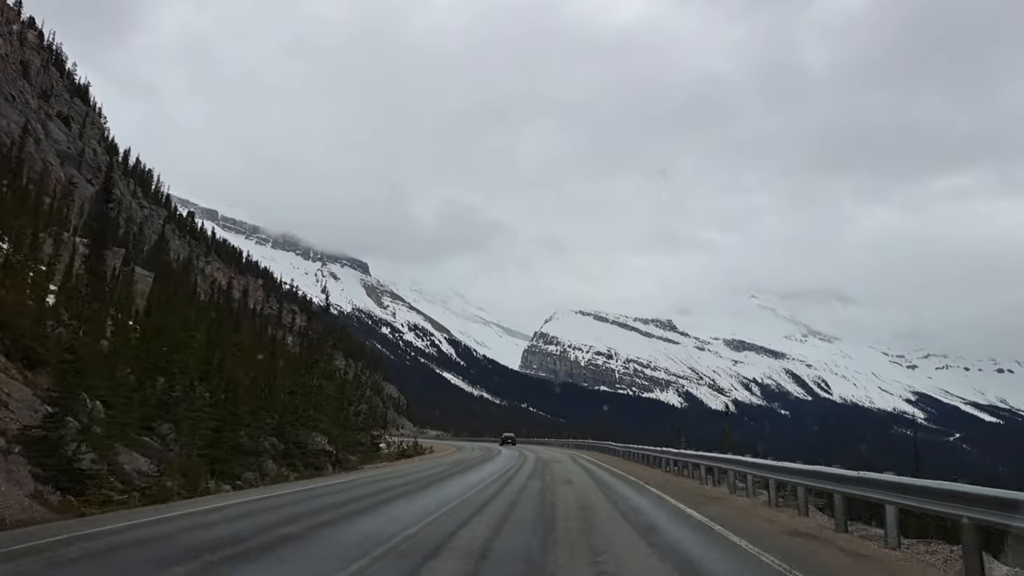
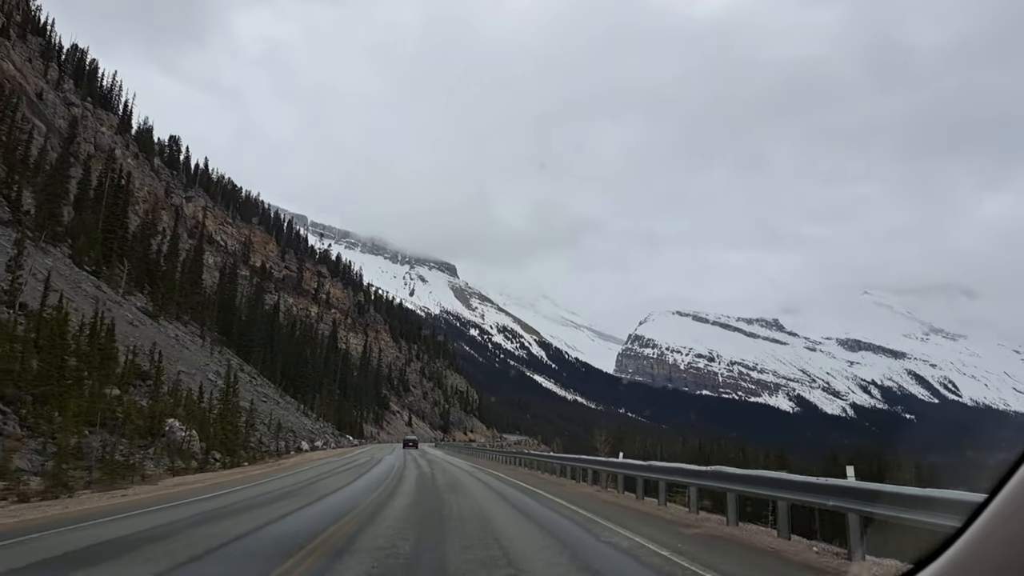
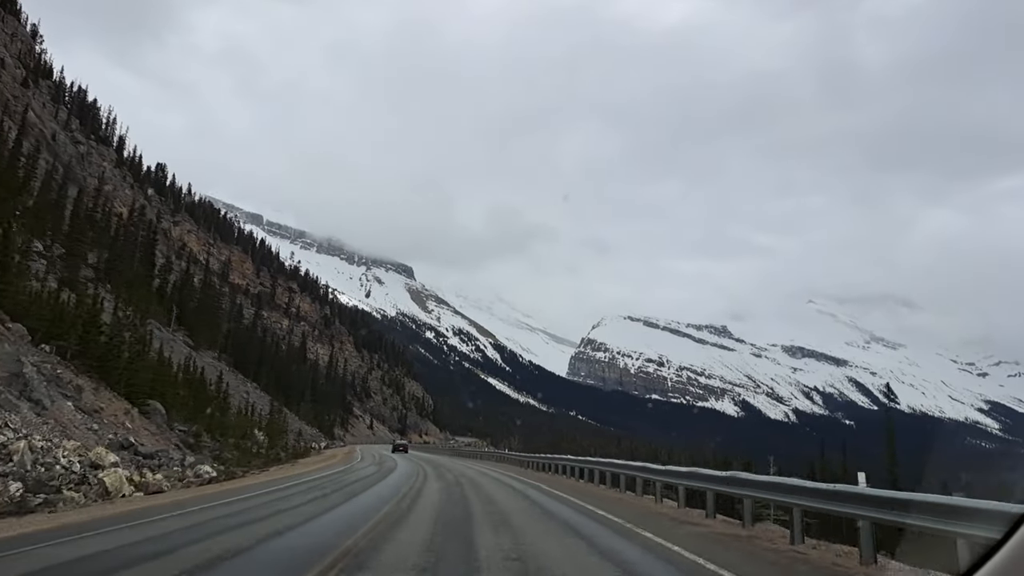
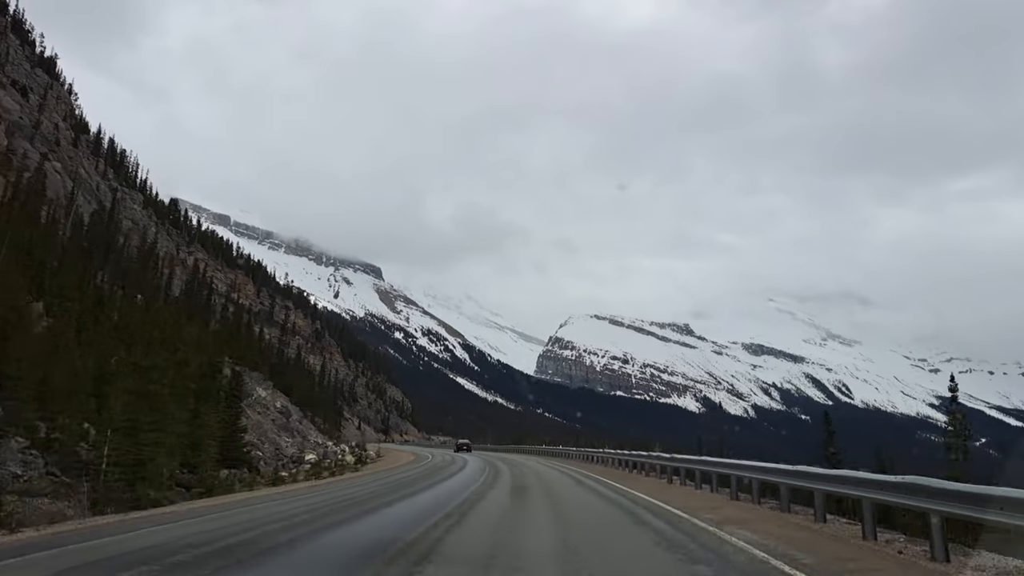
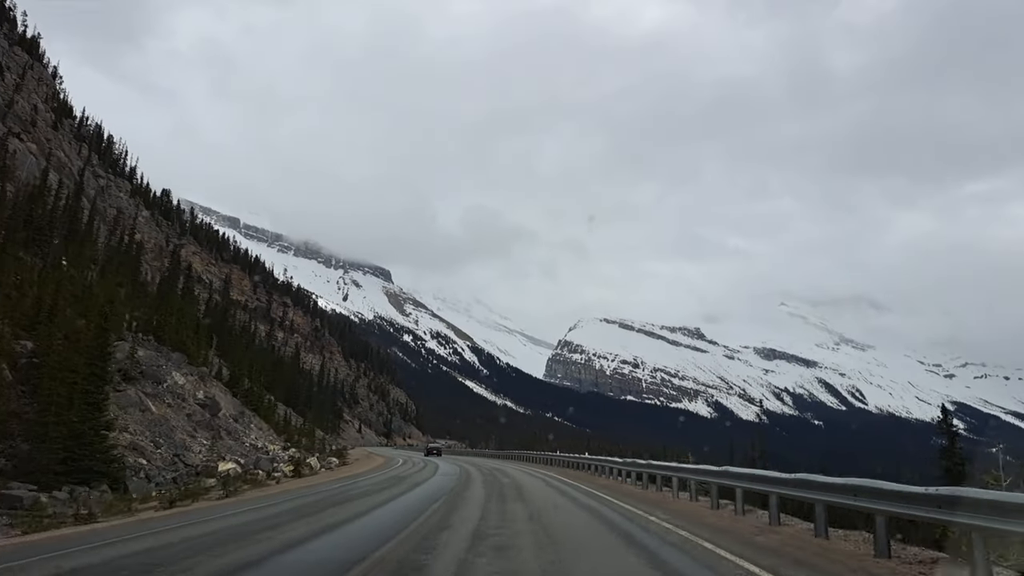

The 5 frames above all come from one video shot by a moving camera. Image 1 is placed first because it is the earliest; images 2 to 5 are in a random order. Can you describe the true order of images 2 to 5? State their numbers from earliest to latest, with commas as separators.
4, 5, 3, 2
